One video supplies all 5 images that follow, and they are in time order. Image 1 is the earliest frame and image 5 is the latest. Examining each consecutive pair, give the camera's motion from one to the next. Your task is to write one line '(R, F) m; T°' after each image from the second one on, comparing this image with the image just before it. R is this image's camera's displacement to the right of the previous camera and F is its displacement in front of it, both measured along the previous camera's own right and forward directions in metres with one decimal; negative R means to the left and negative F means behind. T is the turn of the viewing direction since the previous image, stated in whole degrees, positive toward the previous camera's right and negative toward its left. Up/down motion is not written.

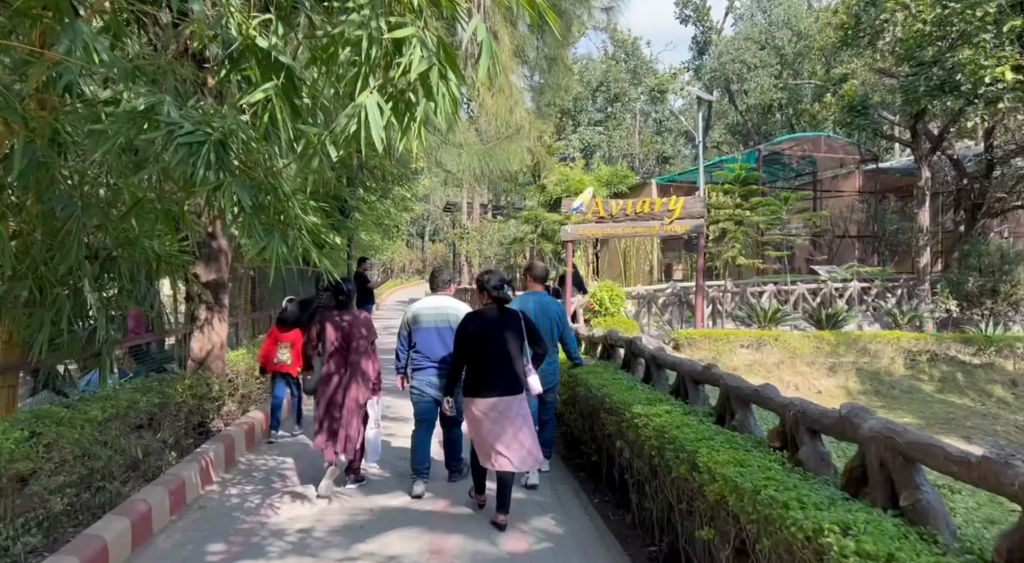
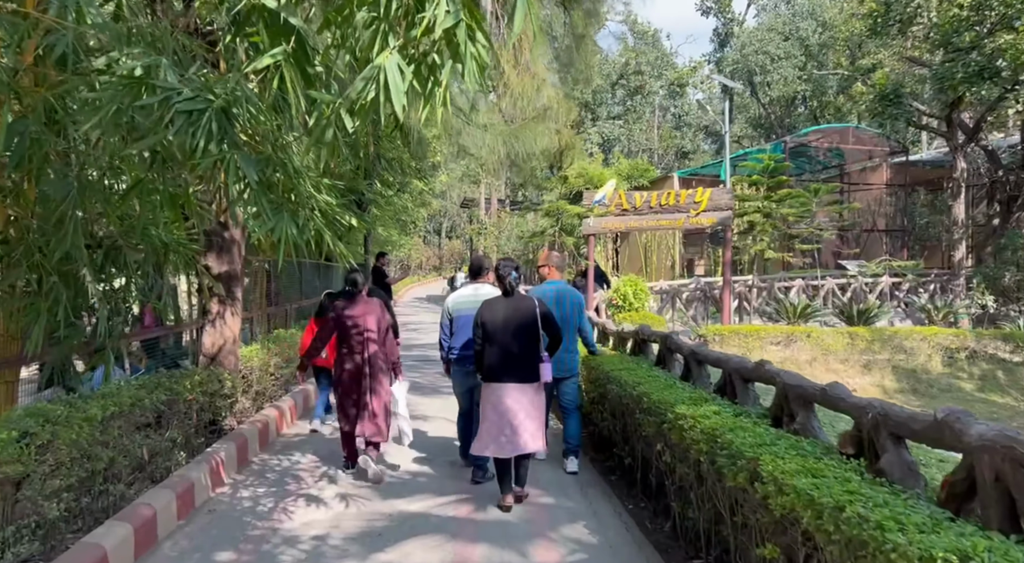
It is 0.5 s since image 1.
(-0.1, +0.3) m; -1°
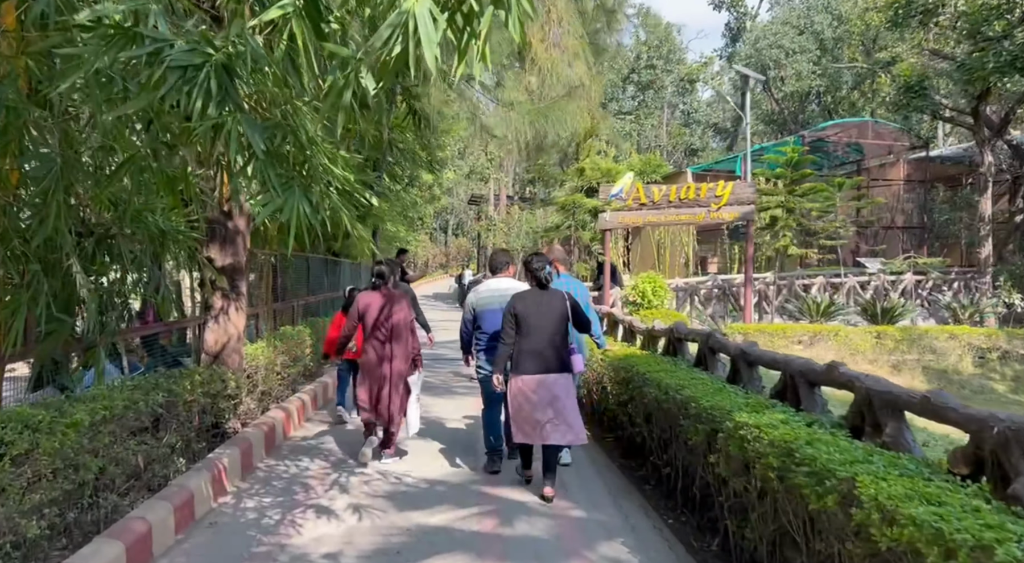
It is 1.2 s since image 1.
(-0.1, +0.4) m; 0°
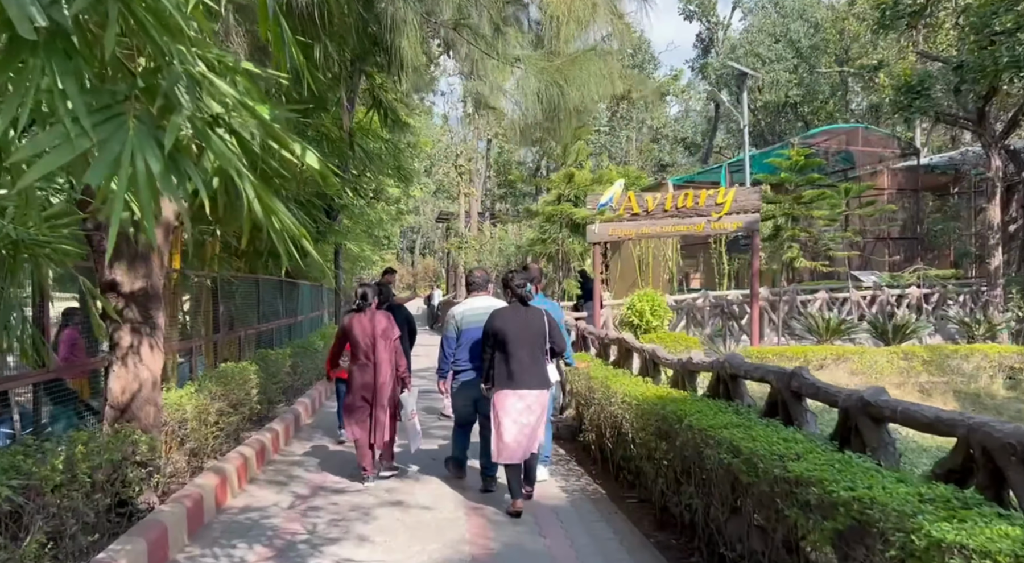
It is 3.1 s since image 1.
(-0.2, +1.3) m; +2°
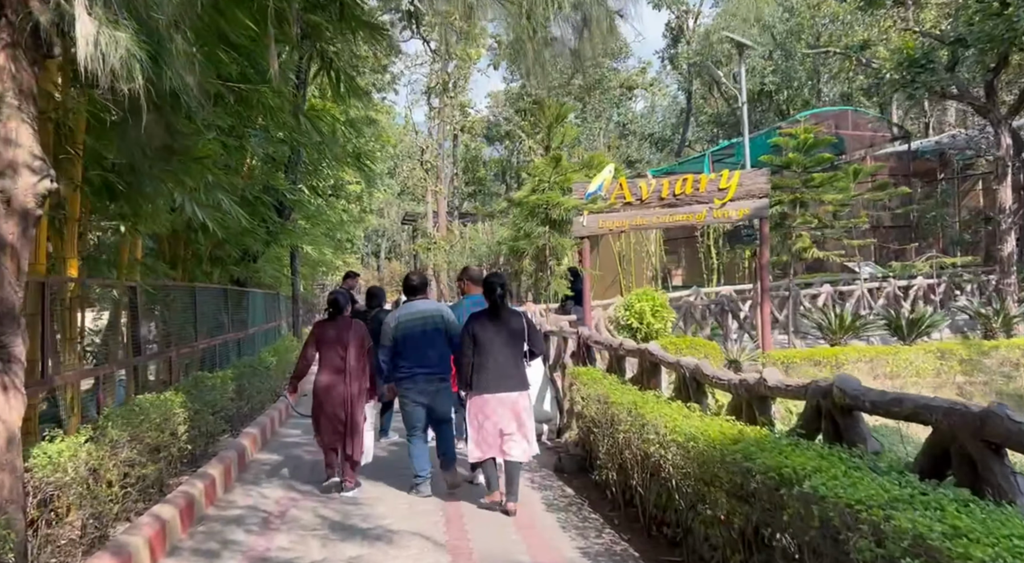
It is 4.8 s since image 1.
(-0.1, +1.3) m; +2°
